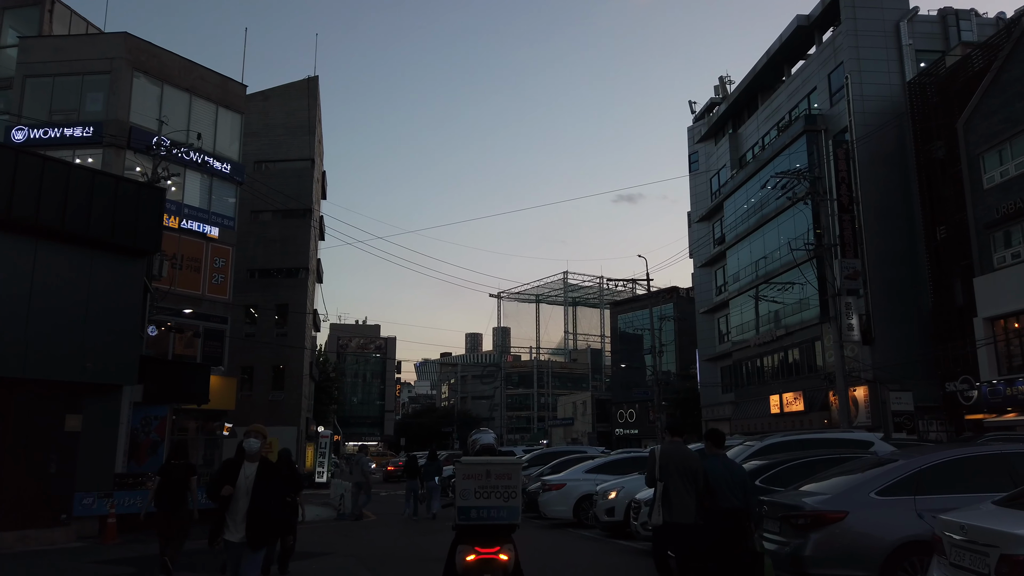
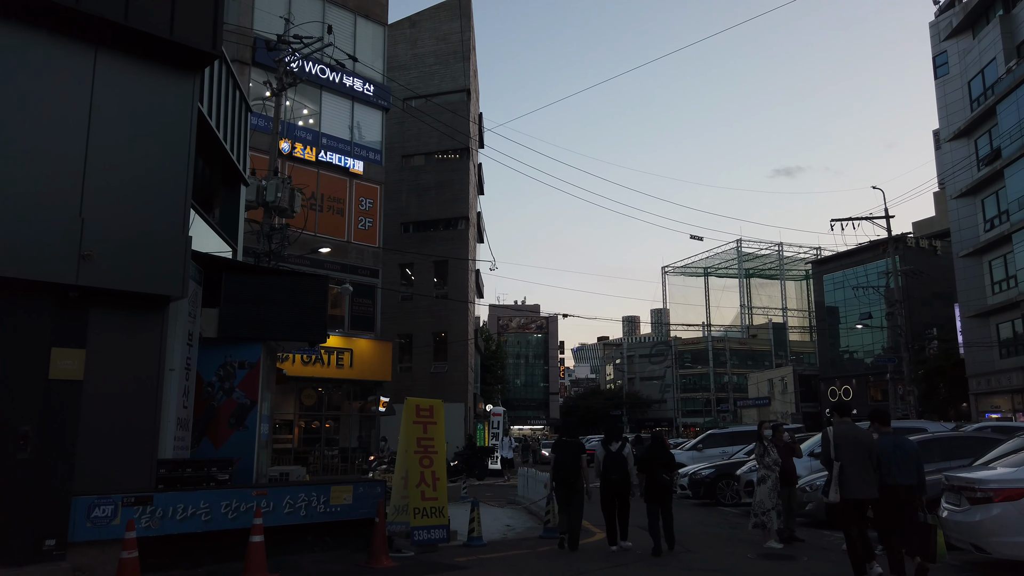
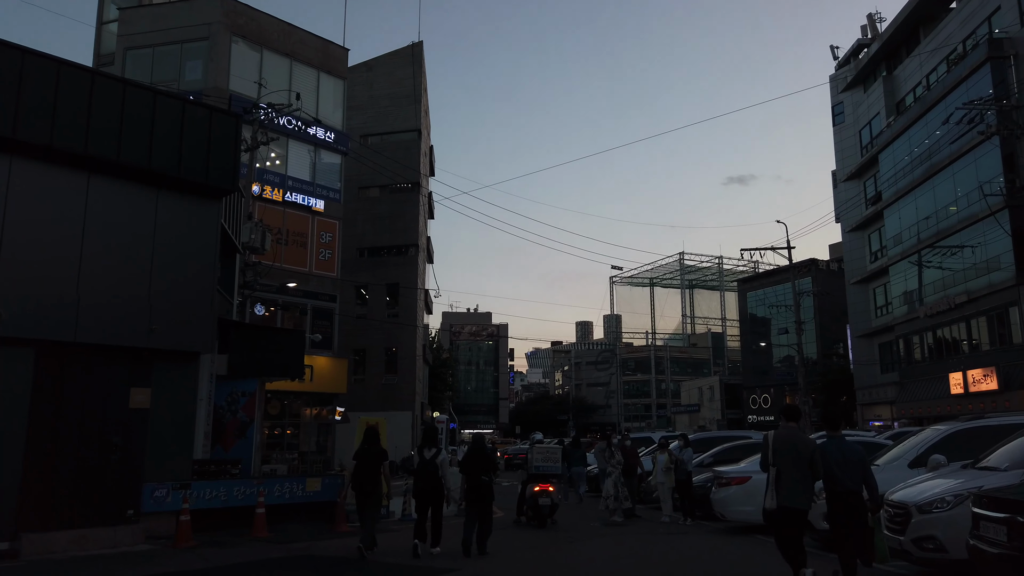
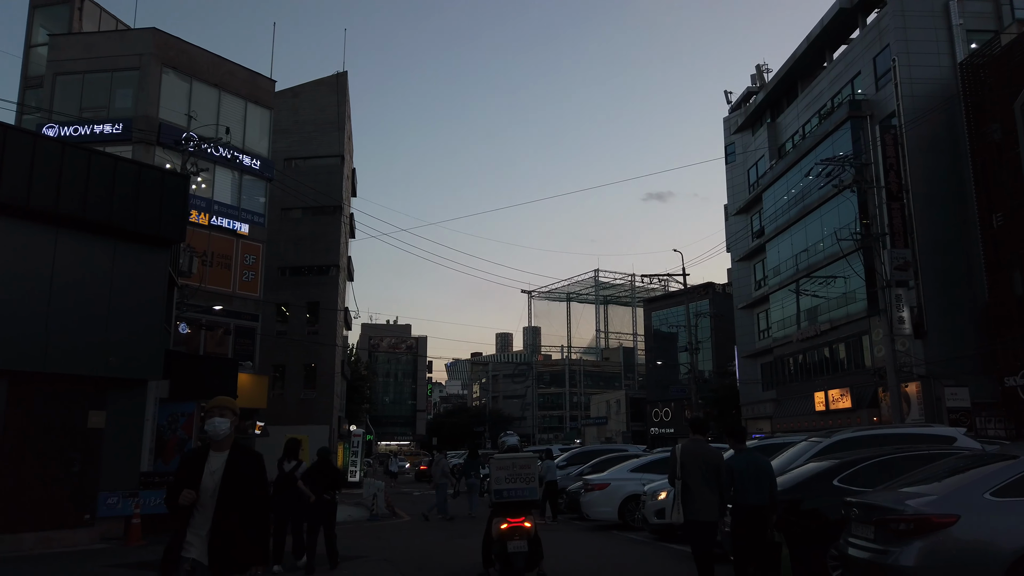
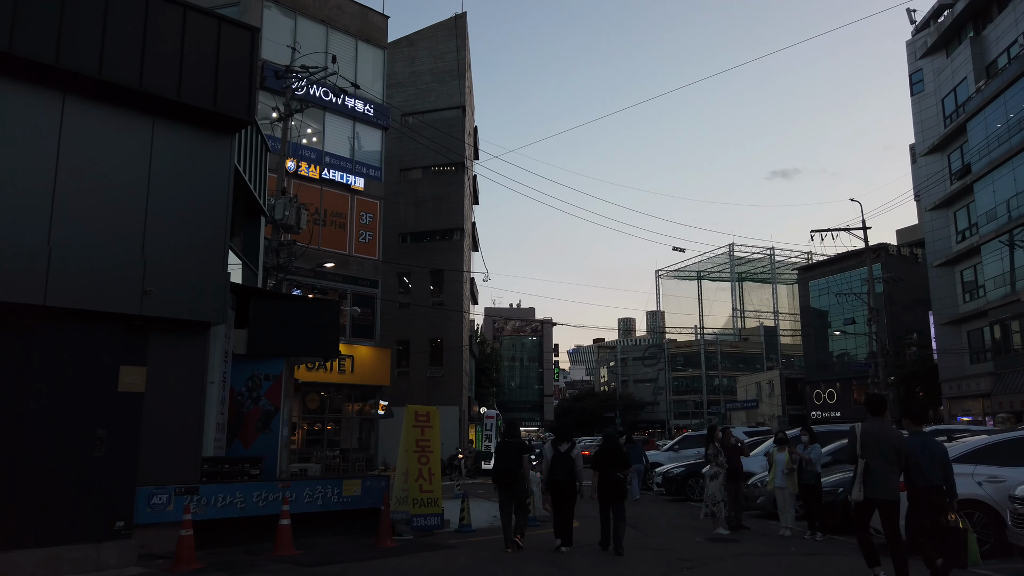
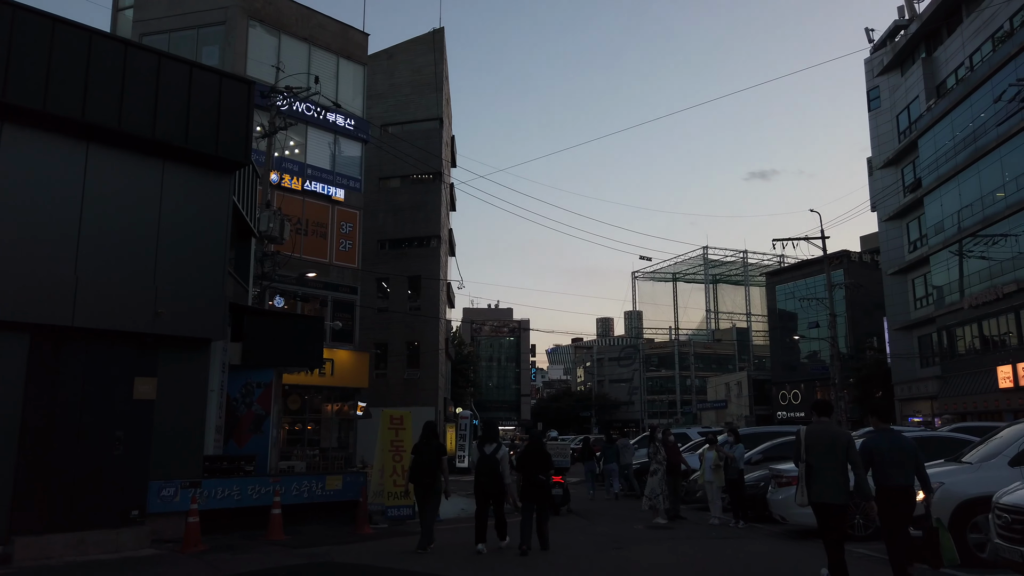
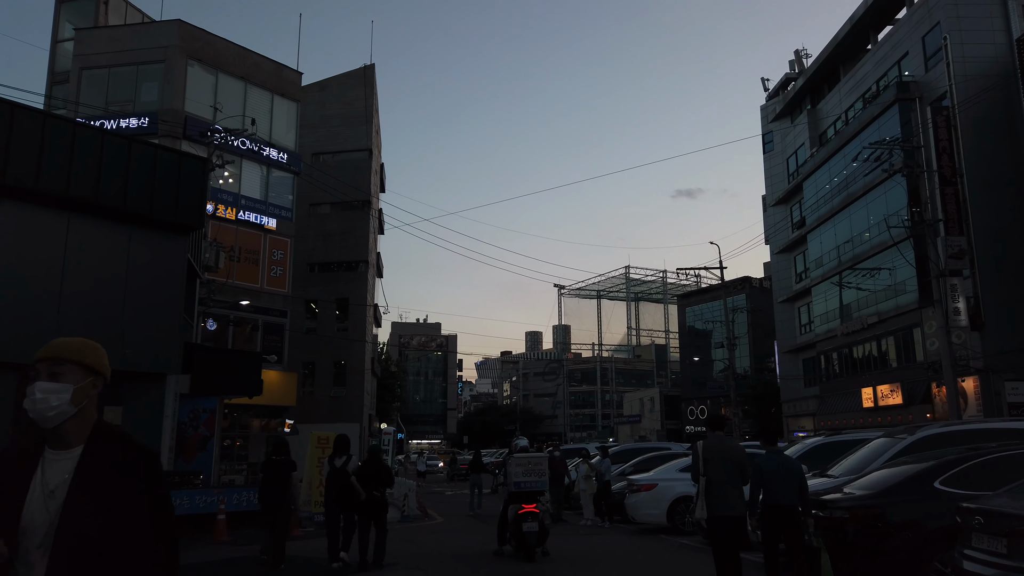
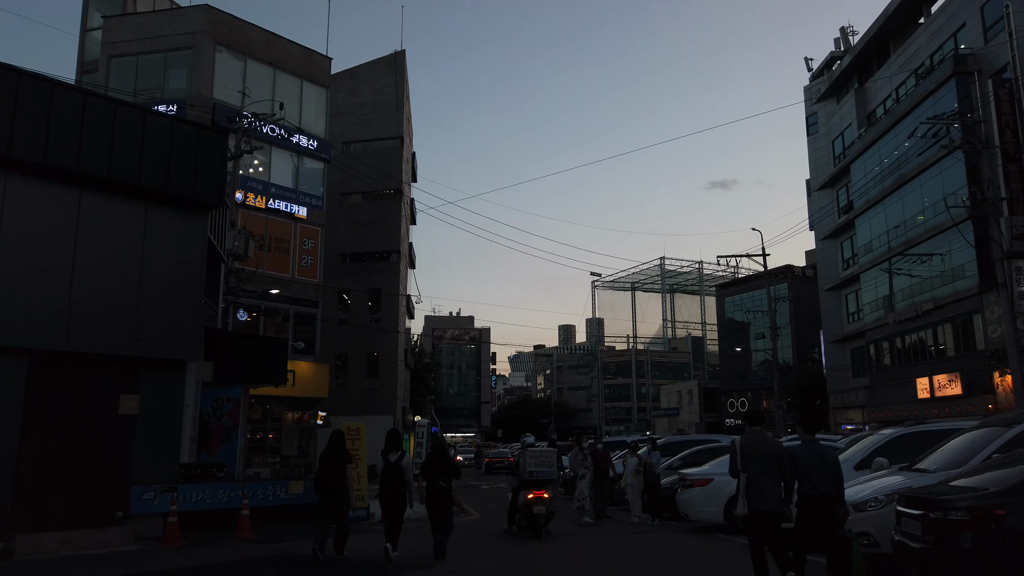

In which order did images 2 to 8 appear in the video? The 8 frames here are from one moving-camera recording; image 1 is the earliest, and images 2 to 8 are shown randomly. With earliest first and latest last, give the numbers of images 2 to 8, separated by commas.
4, 7, 8, 3, 6, 5, 2
